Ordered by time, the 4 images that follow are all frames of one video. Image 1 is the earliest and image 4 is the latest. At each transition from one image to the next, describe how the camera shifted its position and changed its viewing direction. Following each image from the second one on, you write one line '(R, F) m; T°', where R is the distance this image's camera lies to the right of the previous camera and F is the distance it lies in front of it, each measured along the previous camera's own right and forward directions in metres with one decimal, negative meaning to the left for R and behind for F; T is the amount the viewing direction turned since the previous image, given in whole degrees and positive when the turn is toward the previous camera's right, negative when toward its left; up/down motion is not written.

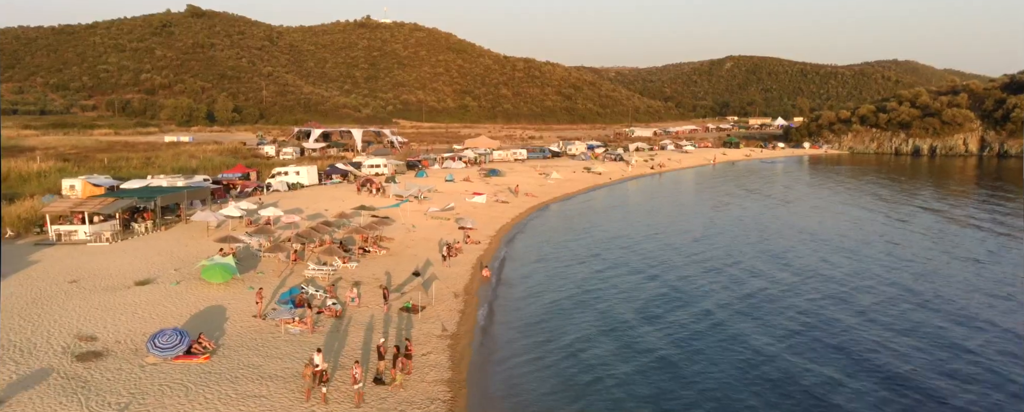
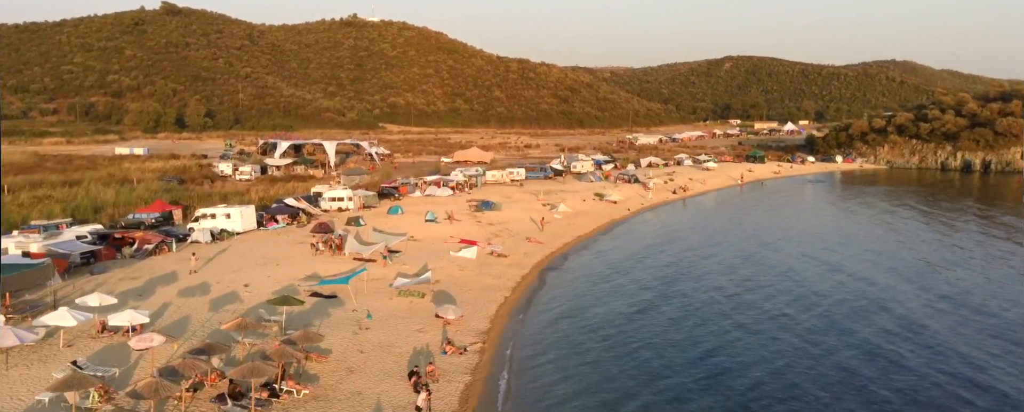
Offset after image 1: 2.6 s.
(-0.2, +7.8) m; +1°
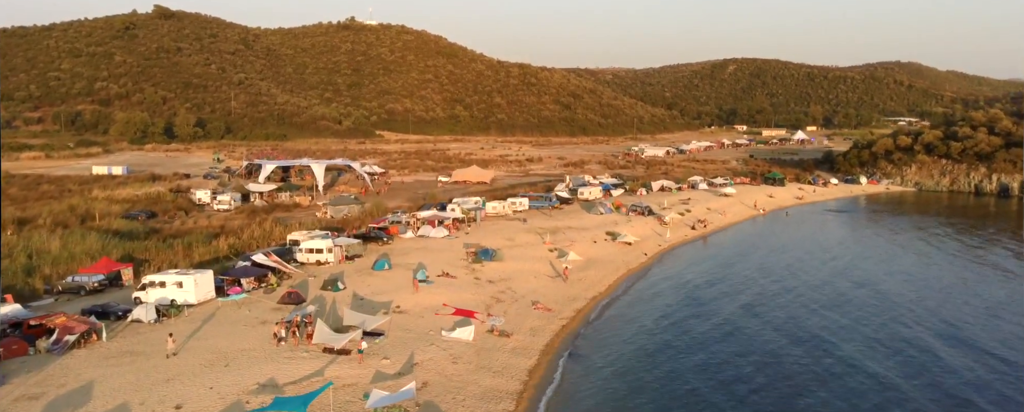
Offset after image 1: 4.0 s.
(-0.1, +3.9) m; 0°
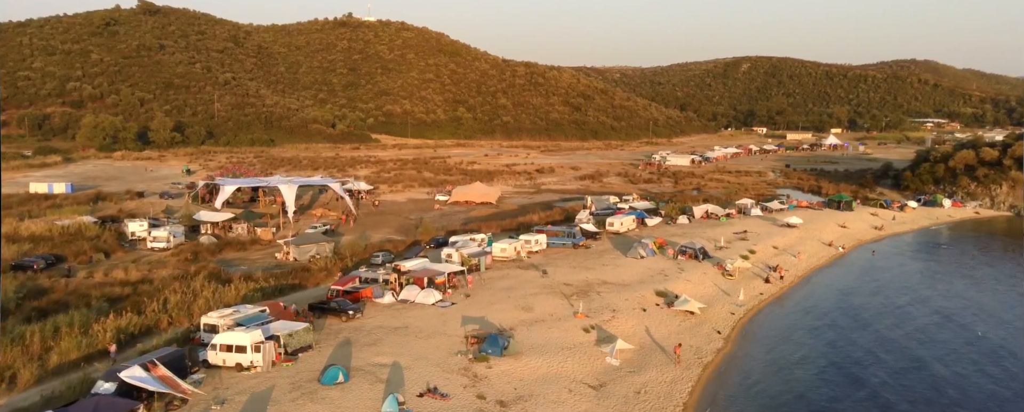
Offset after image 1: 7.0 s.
(-0.5, +9.2) m; 0°
